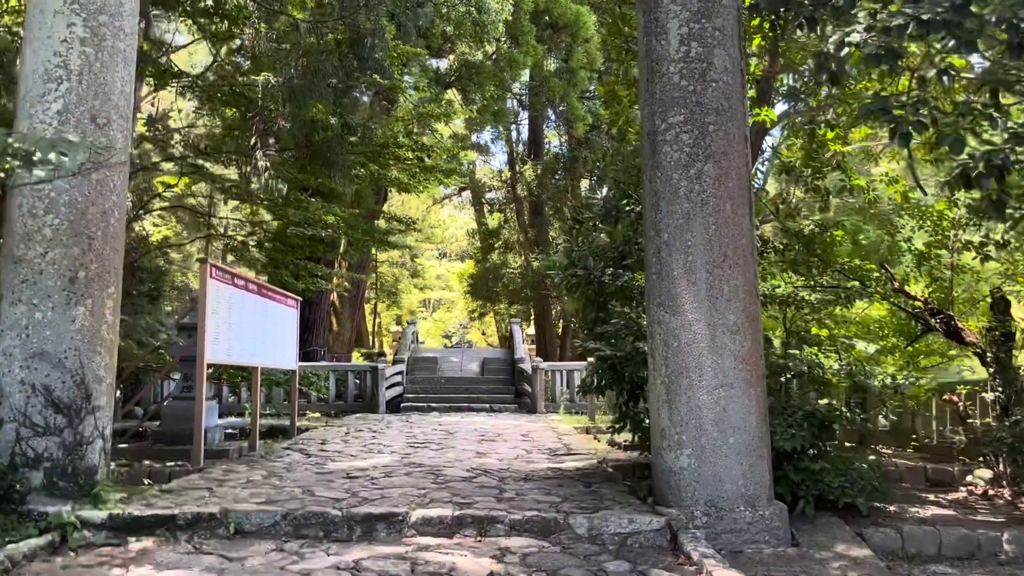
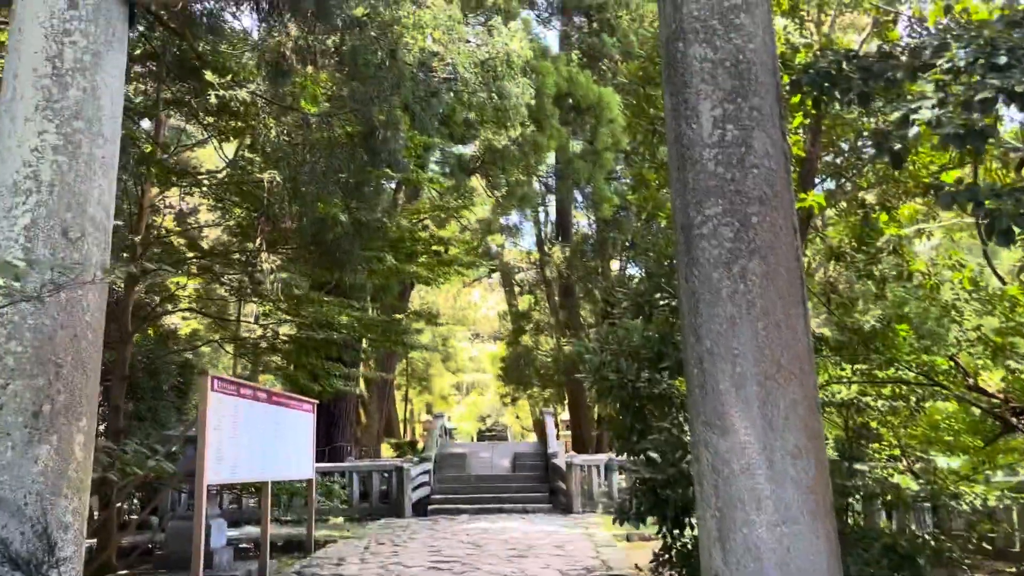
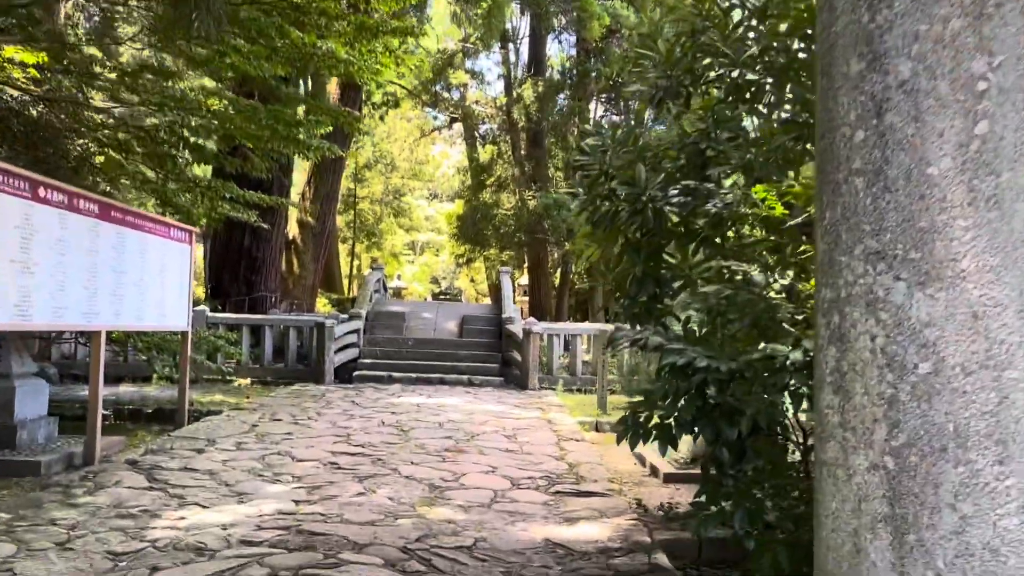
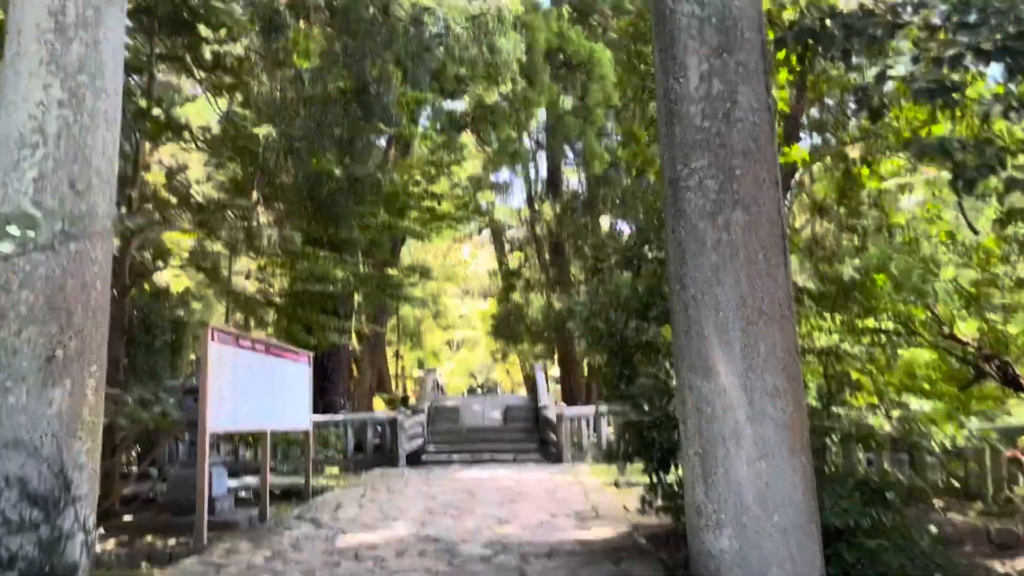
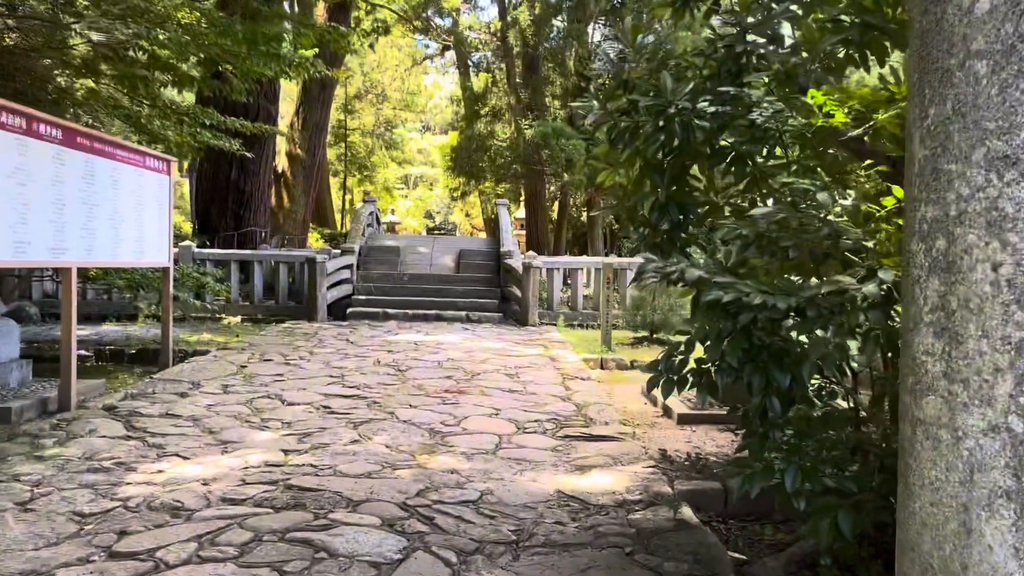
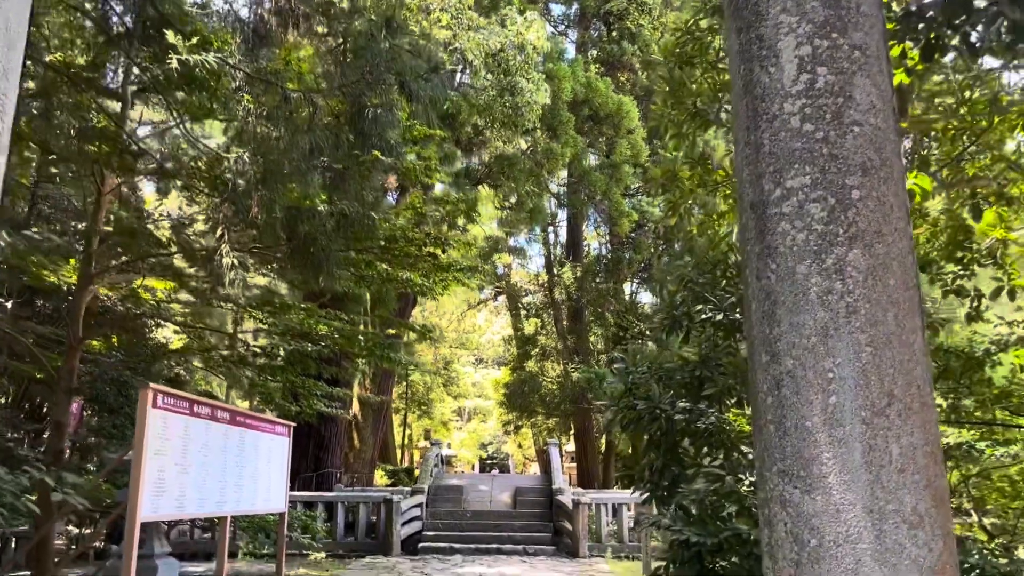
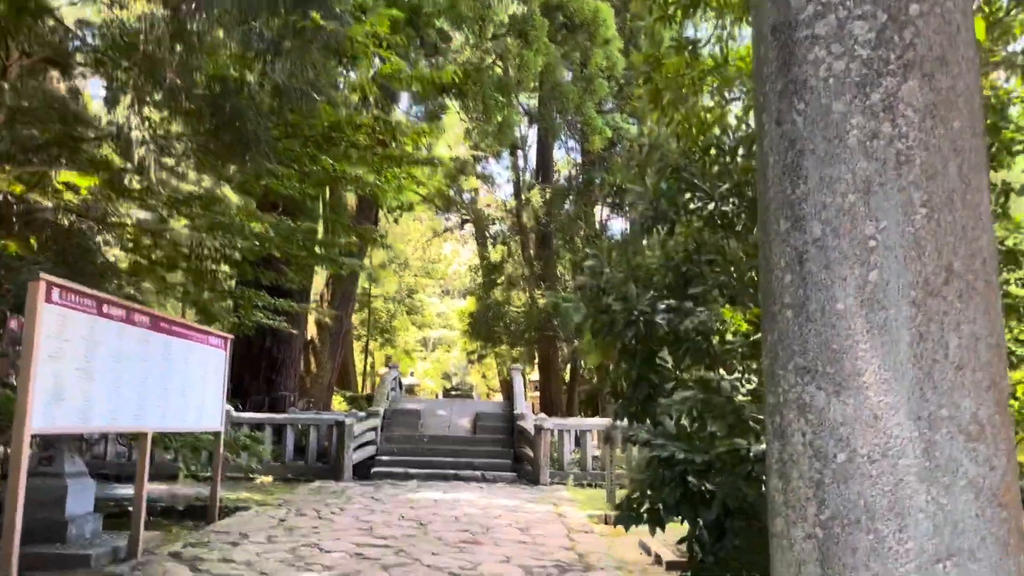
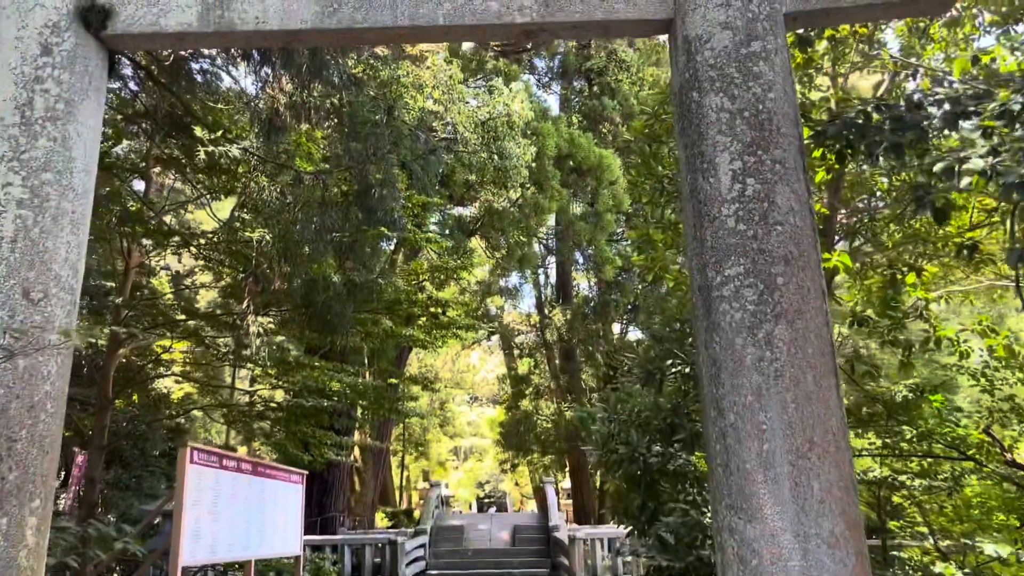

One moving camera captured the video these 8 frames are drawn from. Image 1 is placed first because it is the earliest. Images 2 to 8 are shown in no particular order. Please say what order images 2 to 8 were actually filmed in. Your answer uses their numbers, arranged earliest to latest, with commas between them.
4, 2, 8, 6, 7, 3, 5
